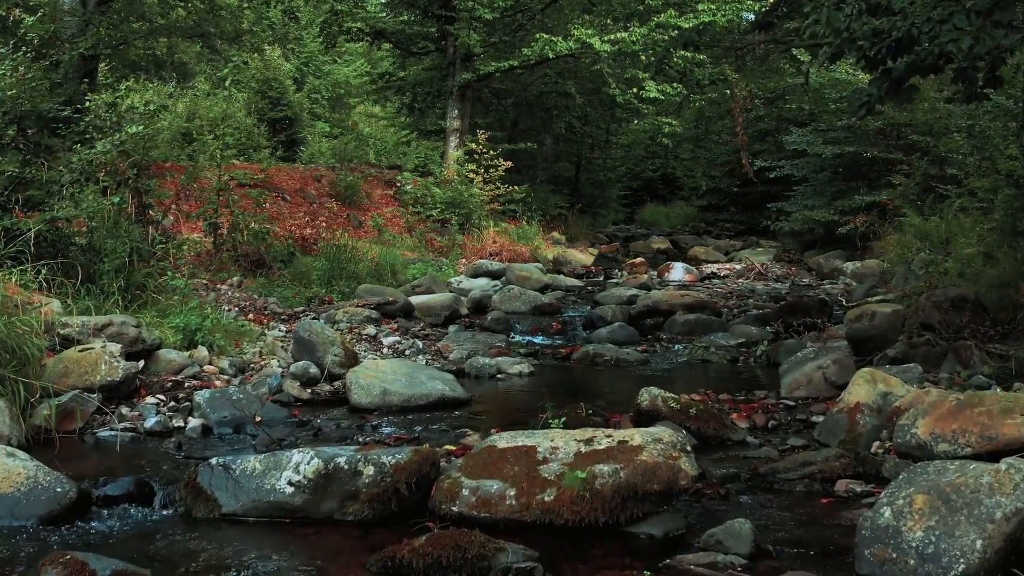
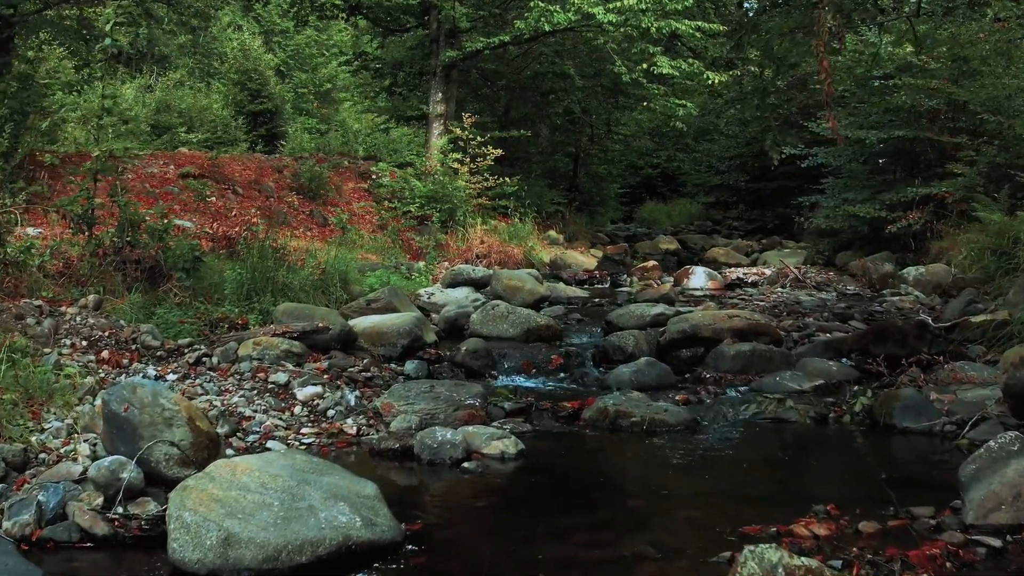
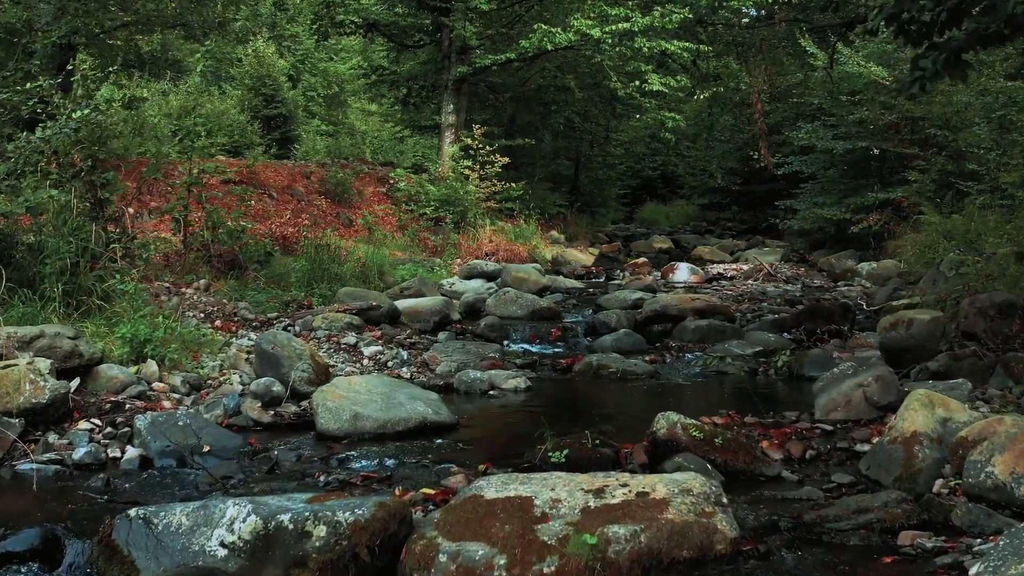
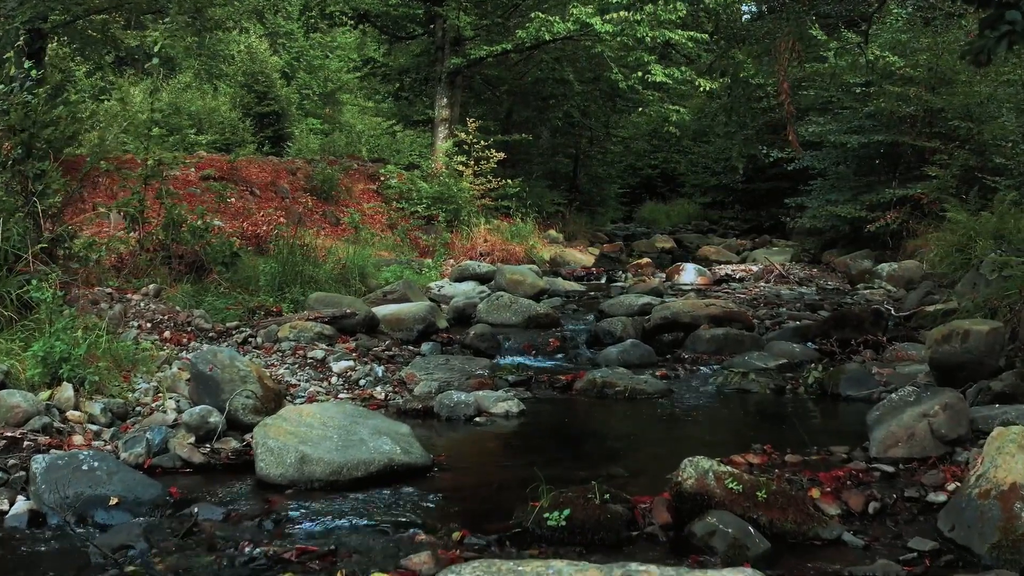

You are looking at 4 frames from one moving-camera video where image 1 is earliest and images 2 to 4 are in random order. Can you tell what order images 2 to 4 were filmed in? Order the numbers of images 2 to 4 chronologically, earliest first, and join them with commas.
3, 4, 2
